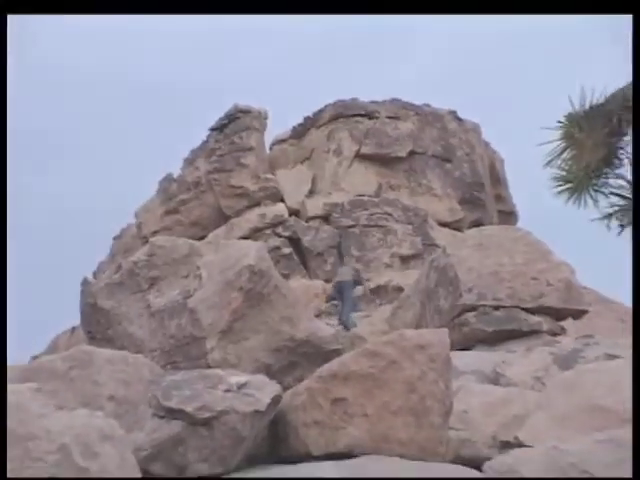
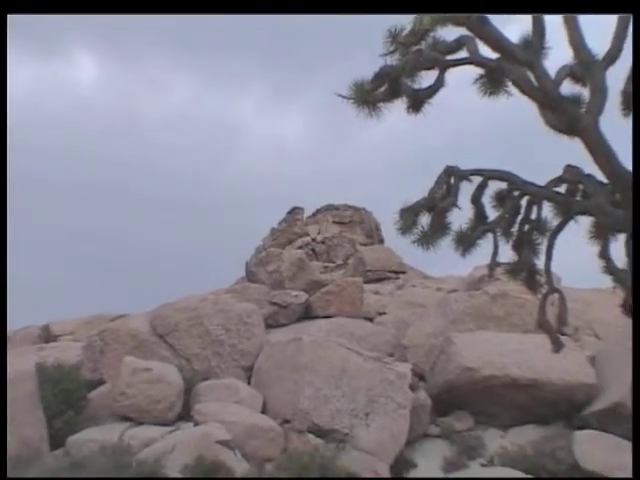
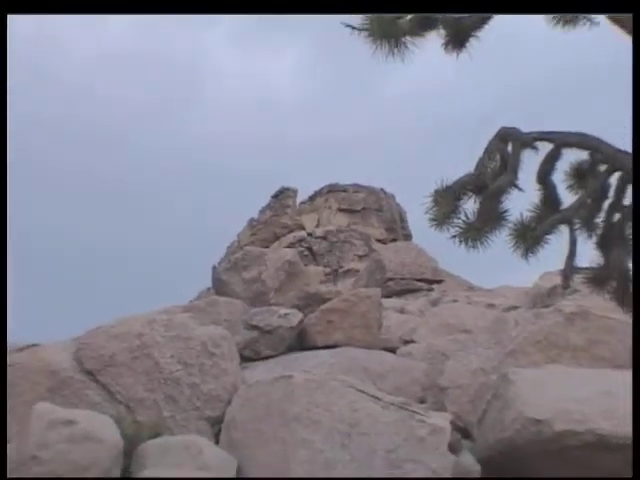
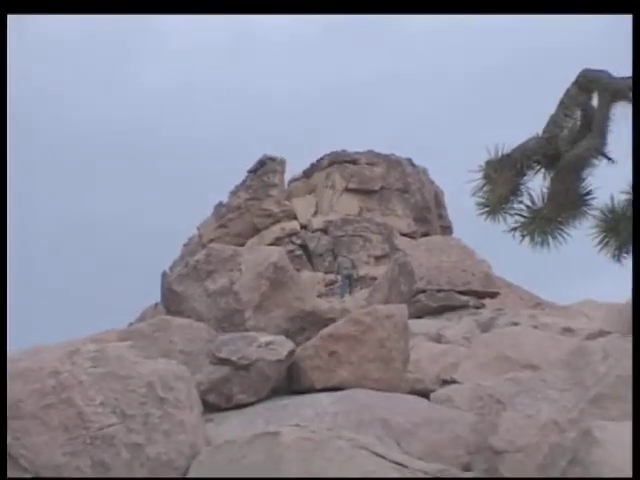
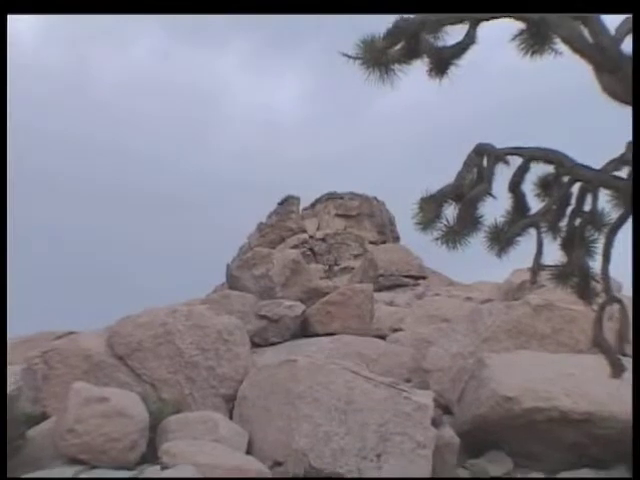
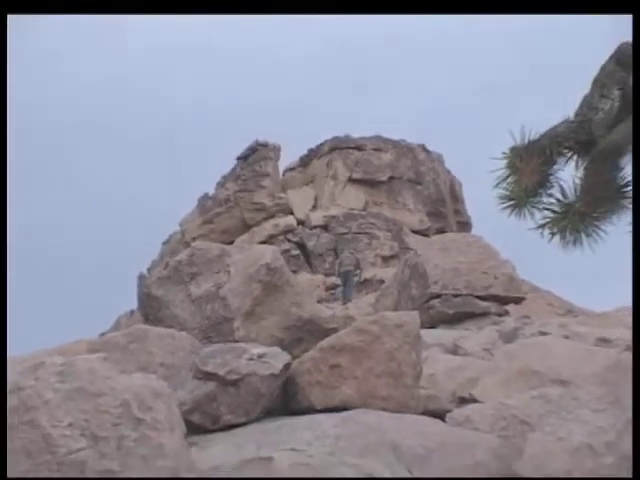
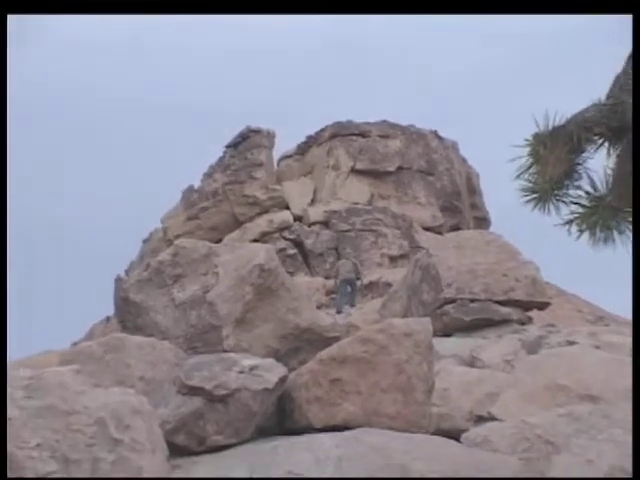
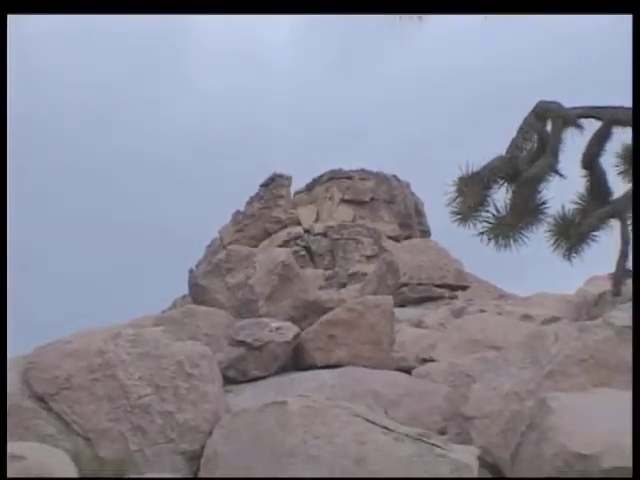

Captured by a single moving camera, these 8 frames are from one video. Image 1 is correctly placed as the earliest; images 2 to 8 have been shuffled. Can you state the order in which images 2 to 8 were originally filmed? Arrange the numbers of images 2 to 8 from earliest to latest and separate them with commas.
7, 6, 4, 8, 3, 5, 2
